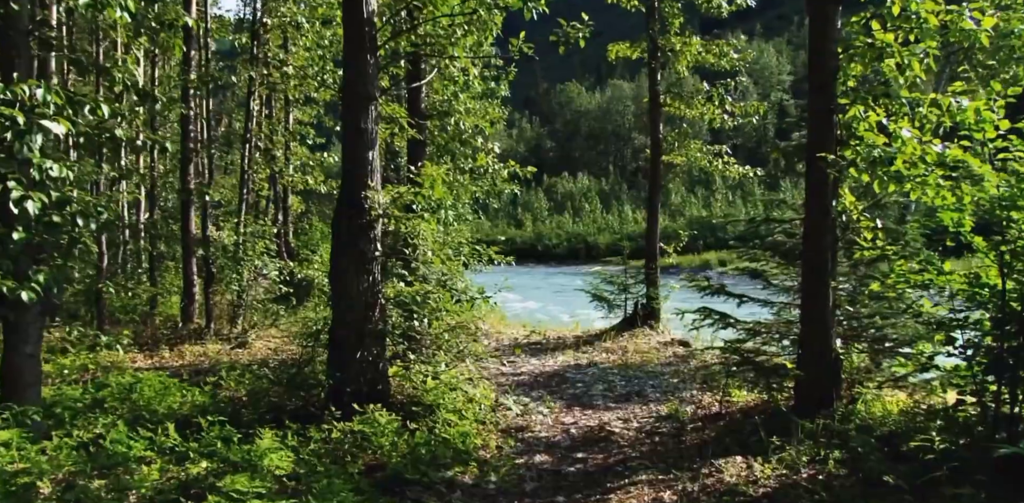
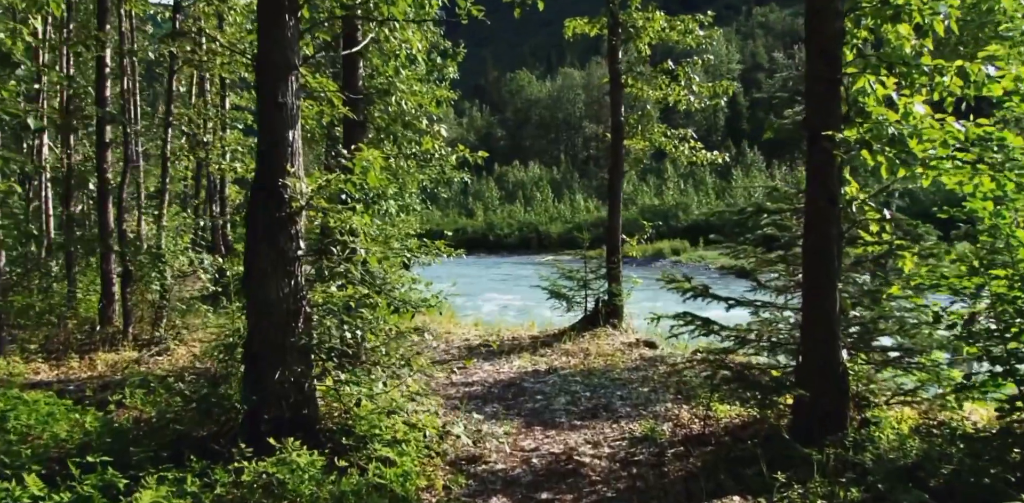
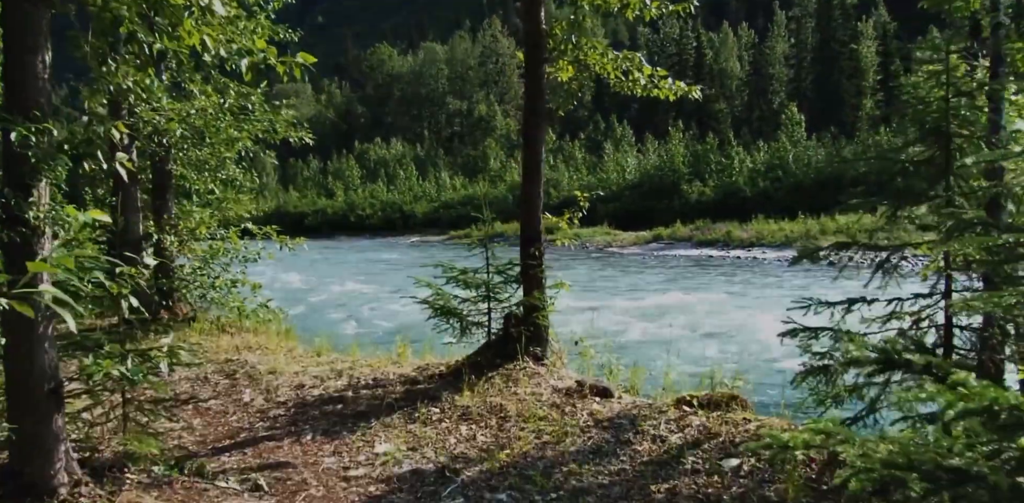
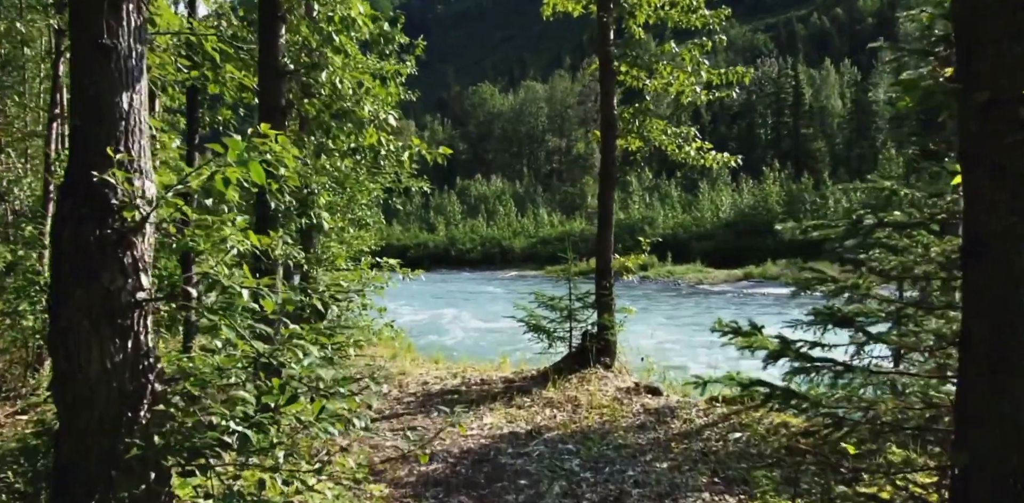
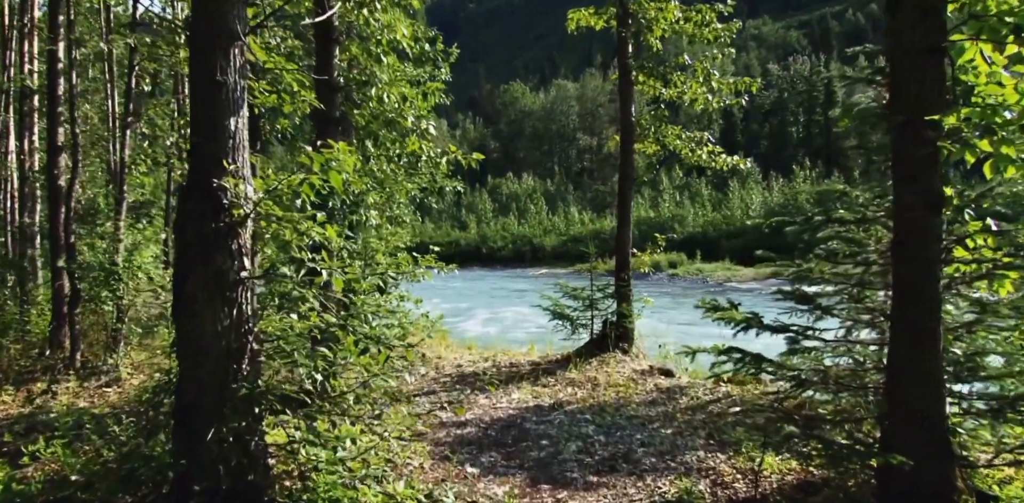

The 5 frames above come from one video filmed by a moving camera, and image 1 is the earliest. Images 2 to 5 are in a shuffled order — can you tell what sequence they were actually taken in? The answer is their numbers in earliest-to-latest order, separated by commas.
2, 5, 4, 3
